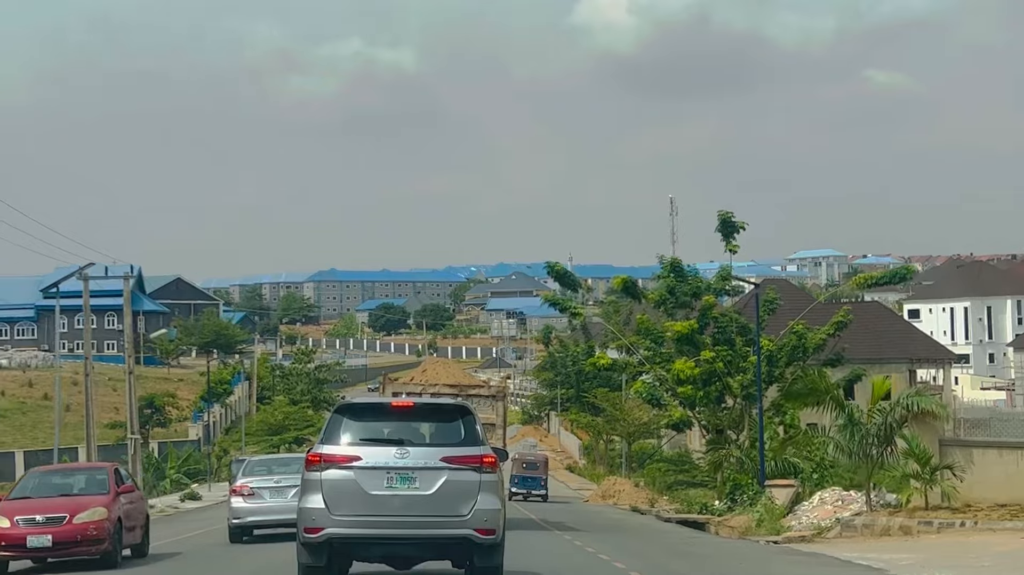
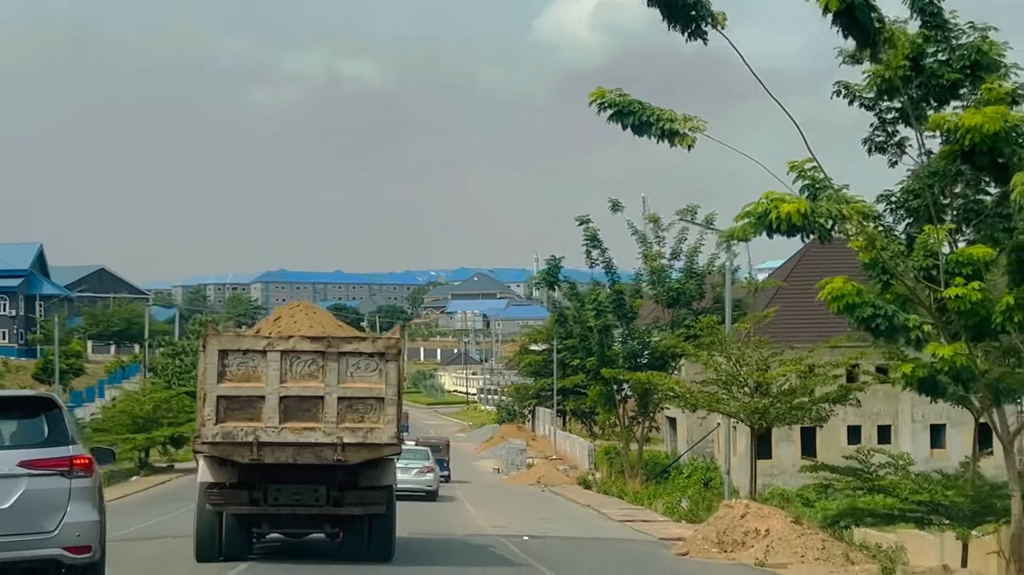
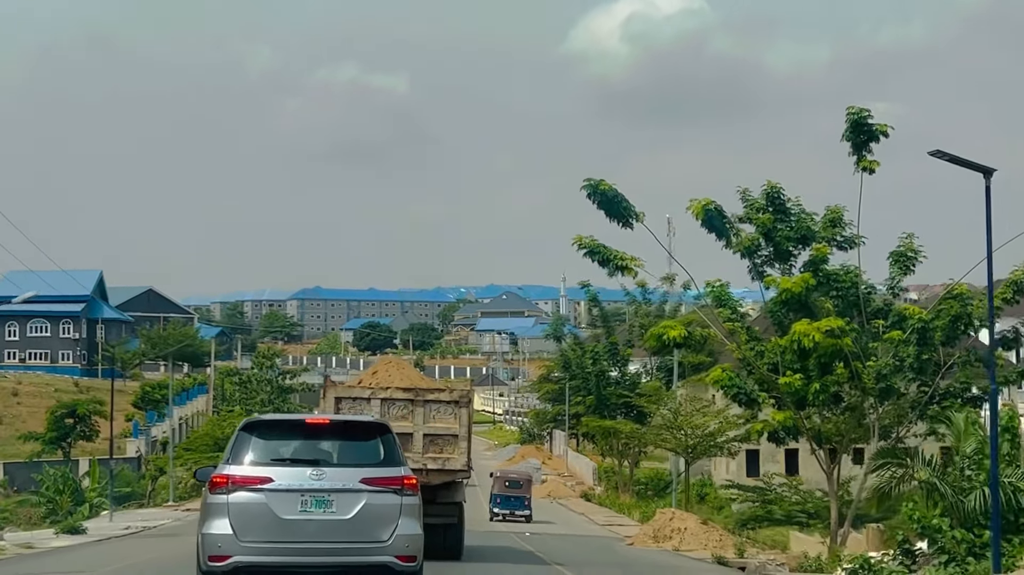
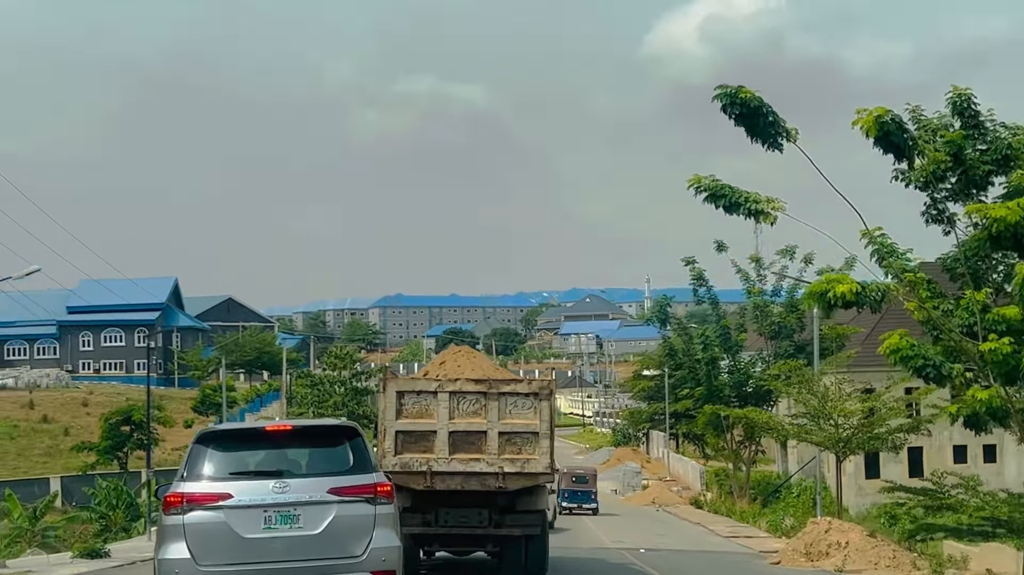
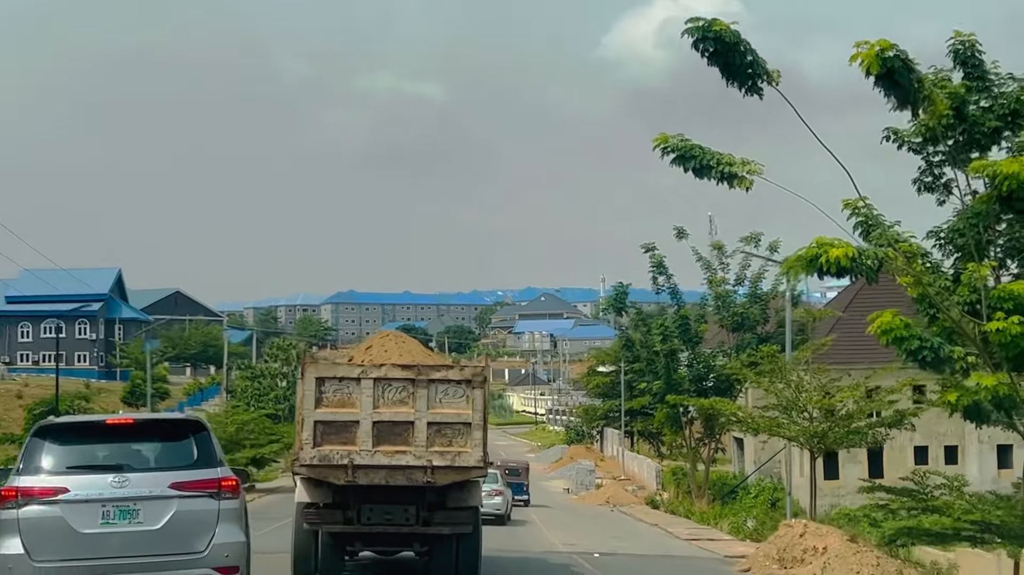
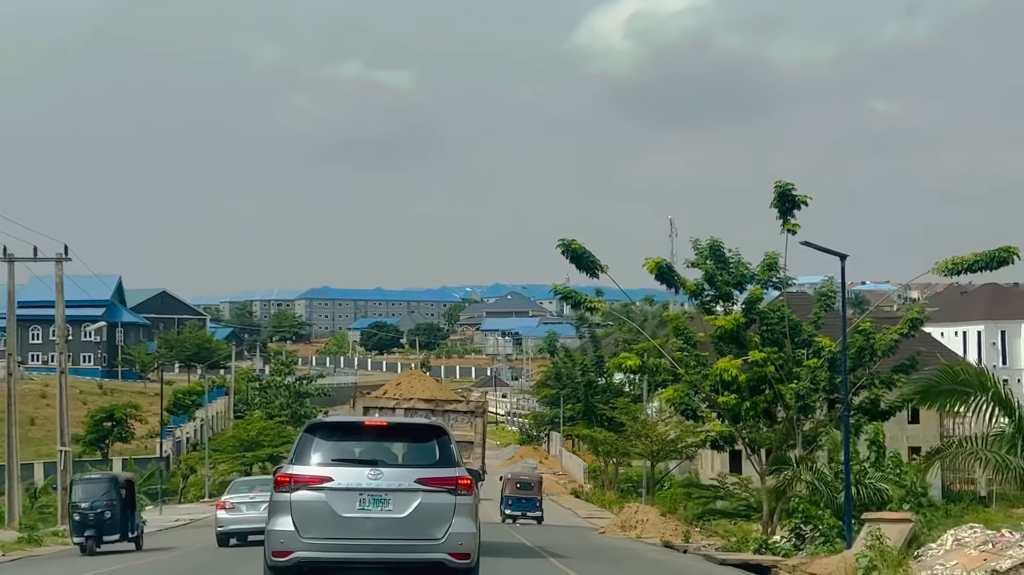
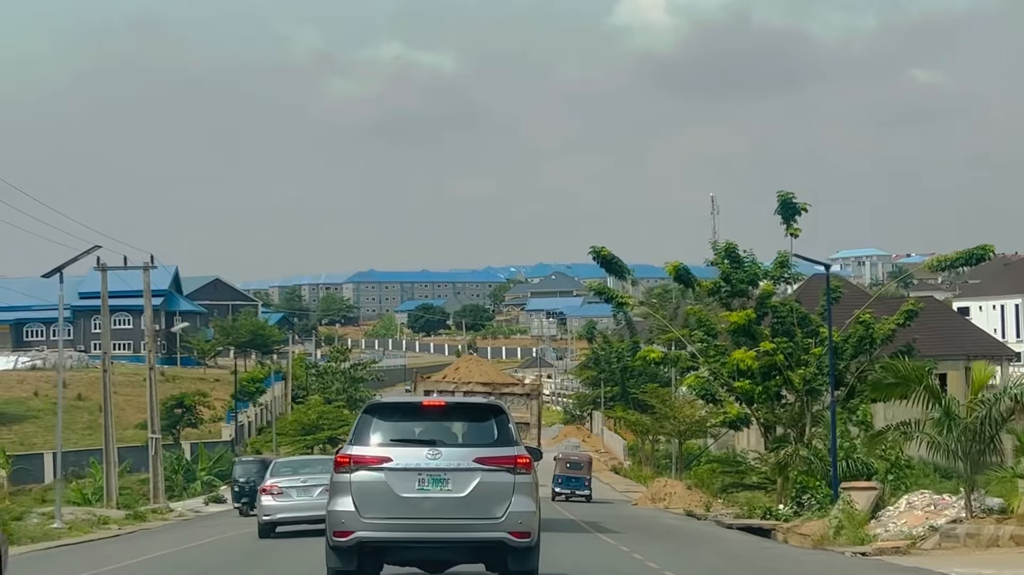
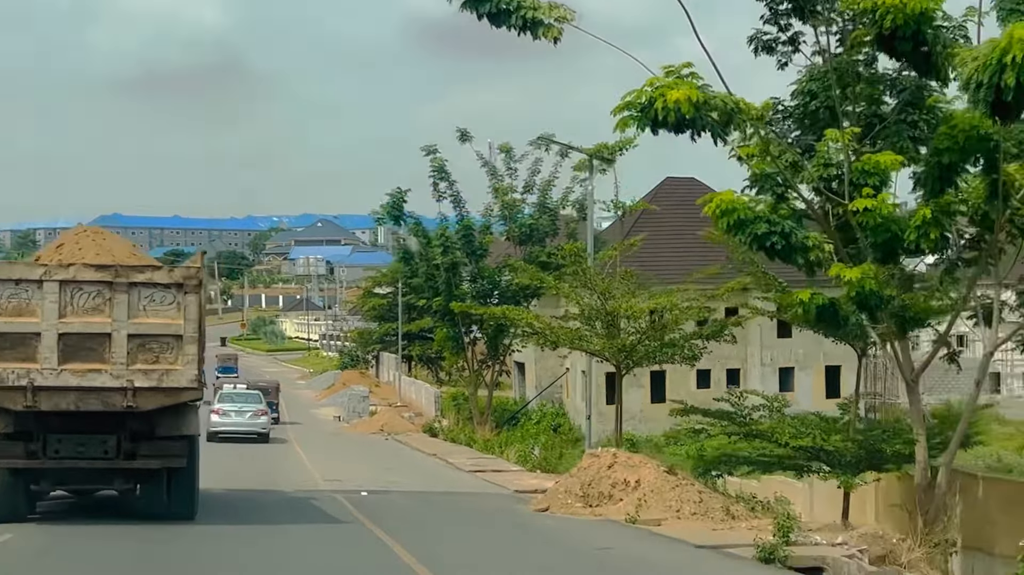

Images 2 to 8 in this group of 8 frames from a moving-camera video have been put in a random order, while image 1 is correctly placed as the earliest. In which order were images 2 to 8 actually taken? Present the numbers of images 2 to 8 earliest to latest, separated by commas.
7, 6, 3, 4, 5, 2, 8
